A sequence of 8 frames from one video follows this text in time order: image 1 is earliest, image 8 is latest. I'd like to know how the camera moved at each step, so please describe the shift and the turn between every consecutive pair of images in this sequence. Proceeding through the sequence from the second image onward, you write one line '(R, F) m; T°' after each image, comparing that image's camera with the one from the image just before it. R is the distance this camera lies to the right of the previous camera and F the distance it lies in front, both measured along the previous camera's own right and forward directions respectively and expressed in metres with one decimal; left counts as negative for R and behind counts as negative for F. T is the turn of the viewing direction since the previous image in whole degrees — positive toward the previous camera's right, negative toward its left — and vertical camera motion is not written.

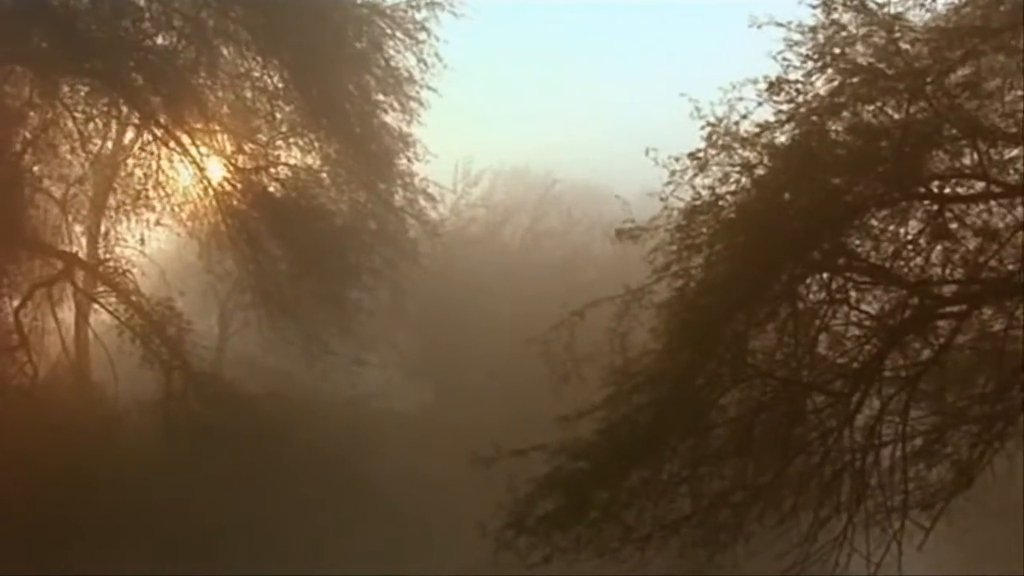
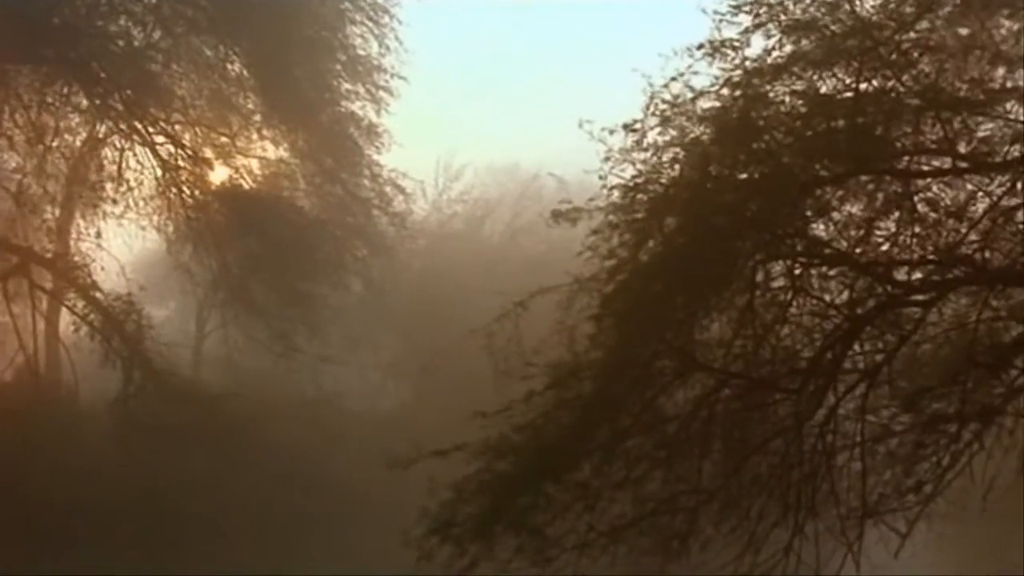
(+0.5, +0.5) m; 0°
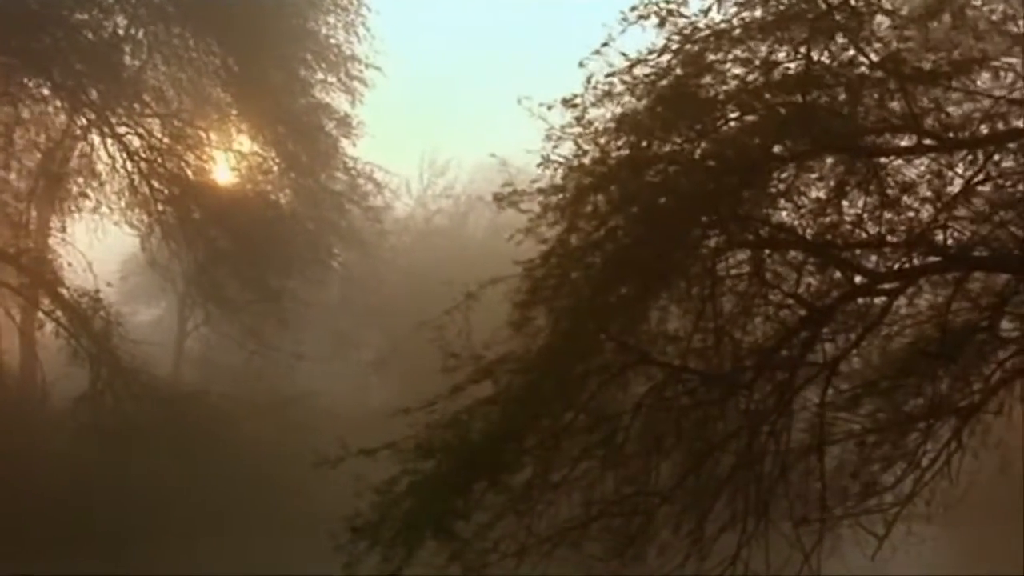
(+0.4, +0.4) m; 0°
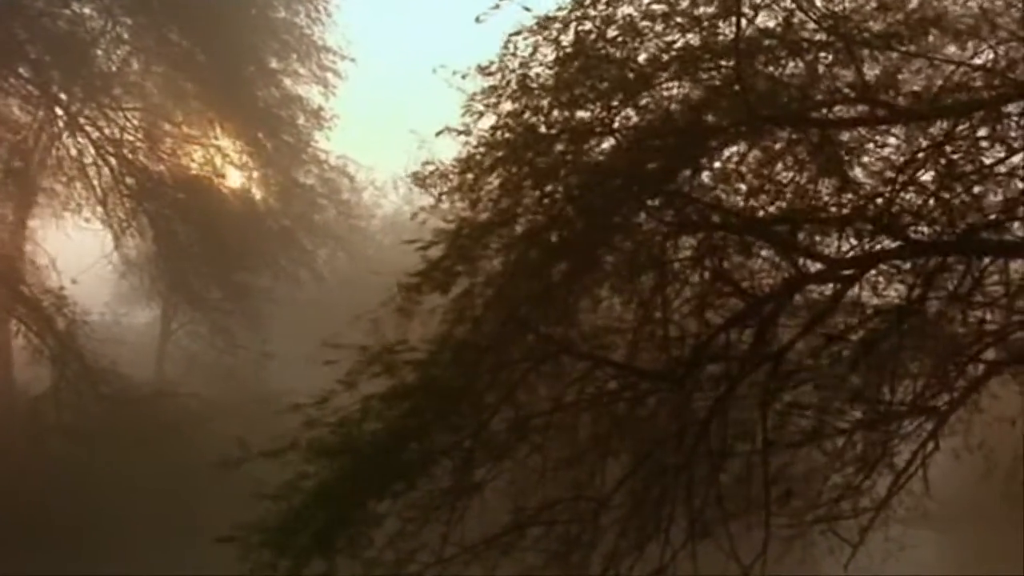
(+0.5, +0.4) m; -1°
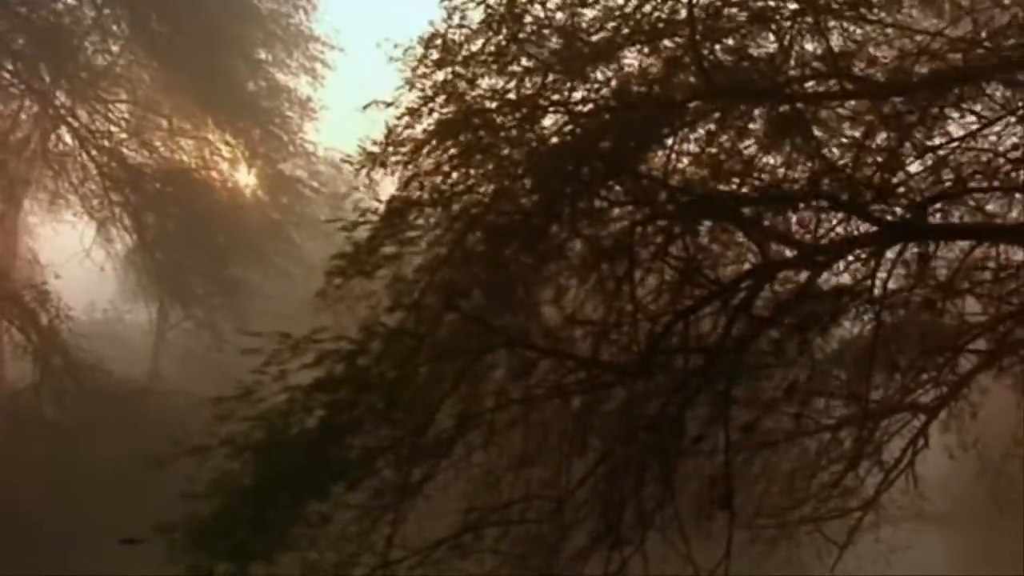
(+0.3, +0.3) m; -1°
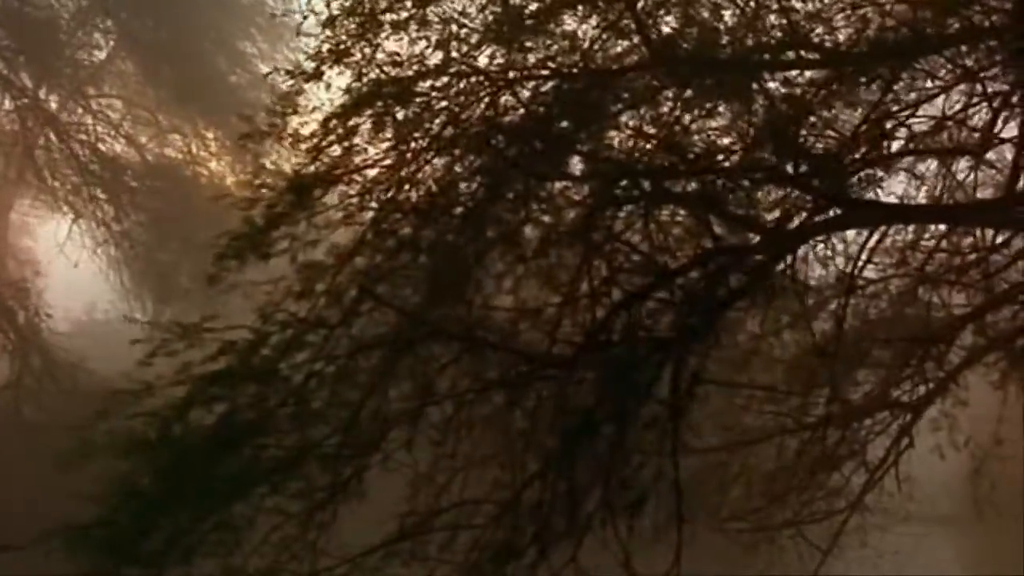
(+0.3, +0.3) m; -1°
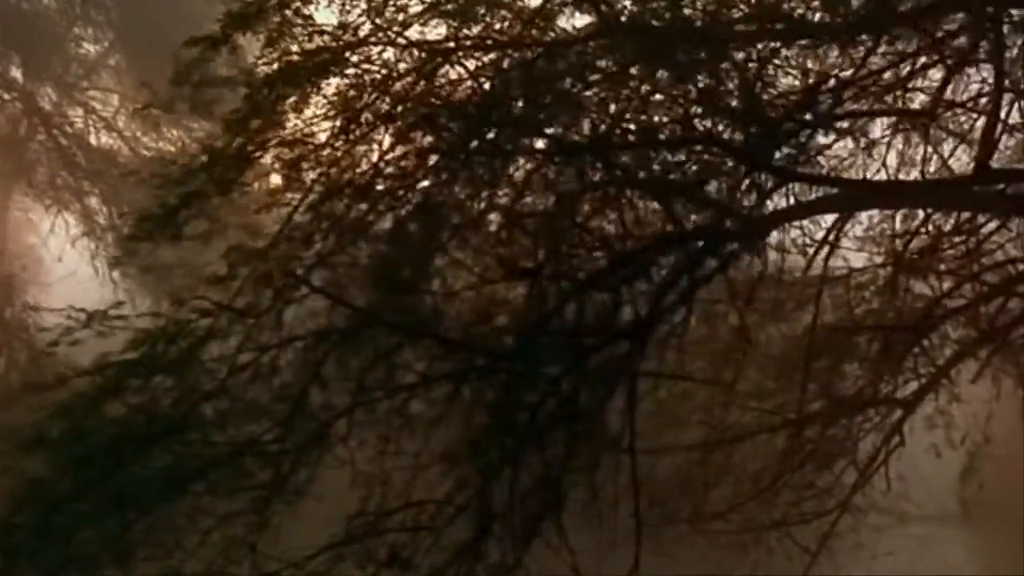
(+0.2, +0.2) m; -1°
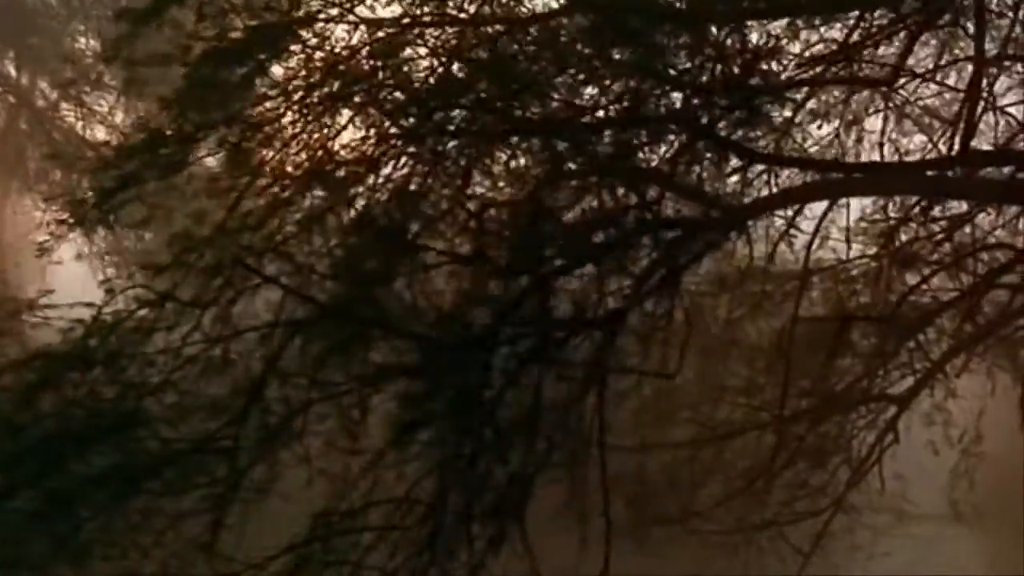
(+0.2, +0.2) m; -1°
